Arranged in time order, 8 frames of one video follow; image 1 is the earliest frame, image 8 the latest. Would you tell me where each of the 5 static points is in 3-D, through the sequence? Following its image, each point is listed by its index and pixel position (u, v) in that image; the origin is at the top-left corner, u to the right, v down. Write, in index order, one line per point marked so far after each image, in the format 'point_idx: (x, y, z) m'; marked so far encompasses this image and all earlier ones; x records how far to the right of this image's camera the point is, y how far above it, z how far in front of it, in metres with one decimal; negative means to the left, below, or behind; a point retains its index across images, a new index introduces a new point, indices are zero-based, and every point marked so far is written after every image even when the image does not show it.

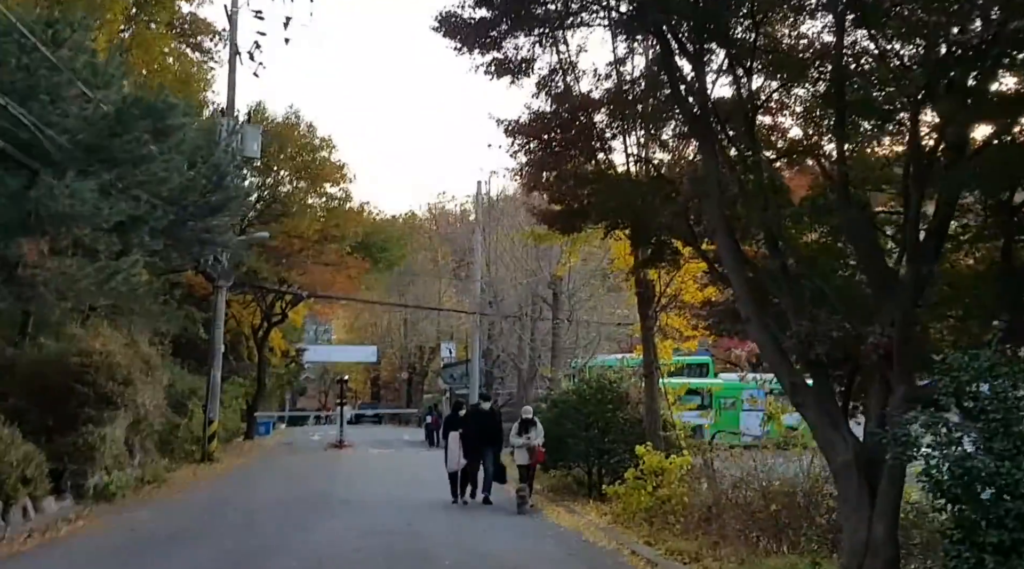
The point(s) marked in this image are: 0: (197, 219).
0: (-5.1, +1.0, +18.3) m
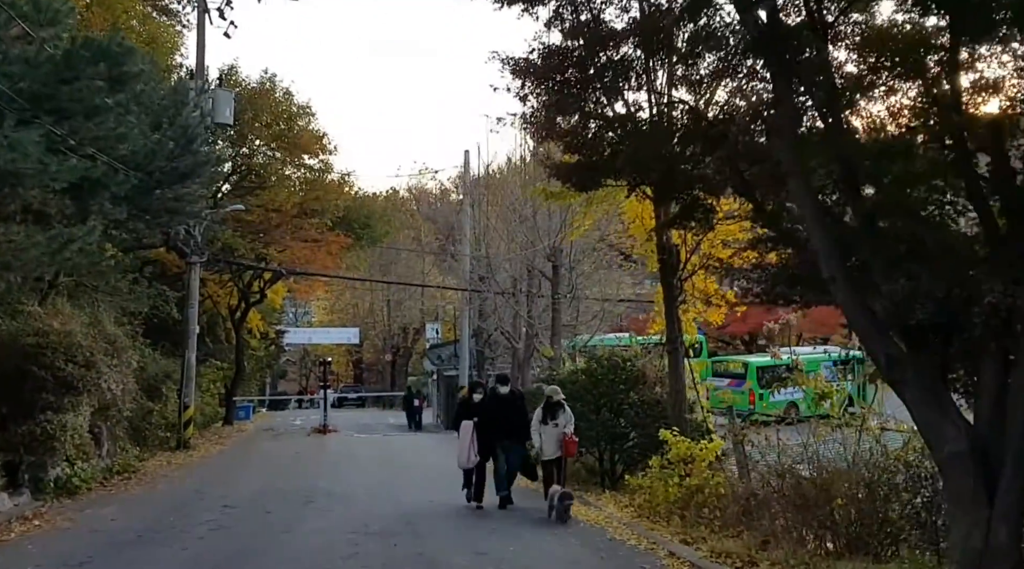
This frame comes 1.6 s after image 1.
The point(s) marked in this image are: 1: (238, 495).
0: (-5.1, +1.4, +16.5) m
1: (-3.7, -2.9, +15.9) m
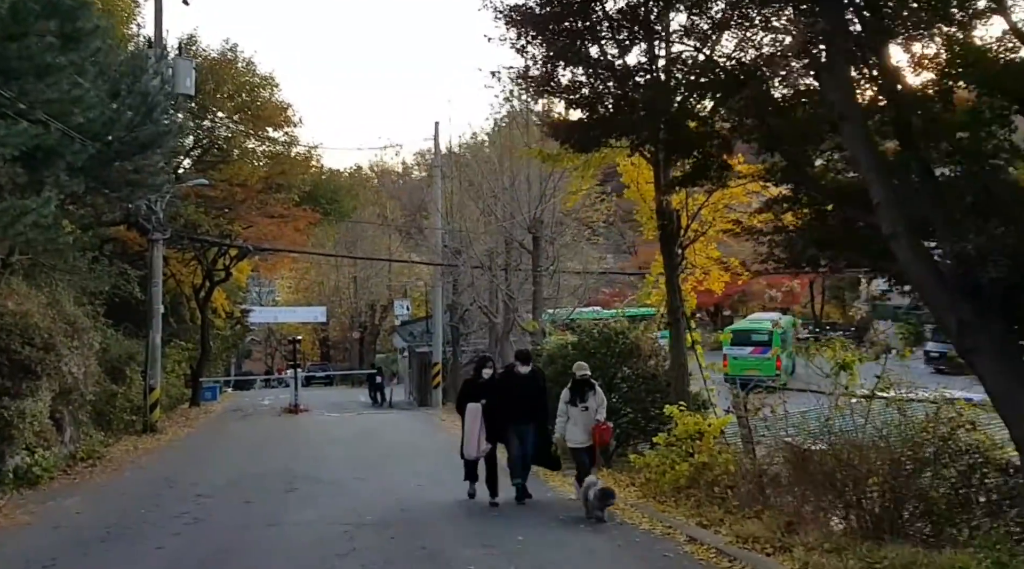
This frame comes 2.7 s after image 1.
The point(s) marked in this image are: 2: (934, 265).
0: (-5.3, +1.7, +15.4) m
1: (-3.9, -2.6, +14.9) m
2: (+2.6, +0.1, +7.1) m
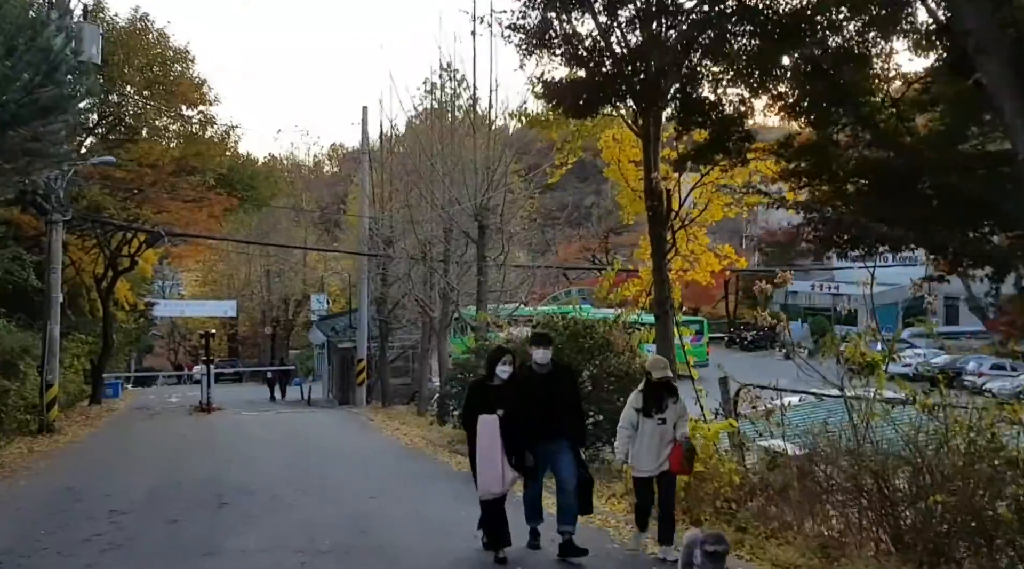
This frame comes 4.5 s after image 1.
0: (-5.7, +2.0, +13.3) m
1: (-4.3, -2.4, +12.9) m
2: (+2.8, +0.2, +5.6) m
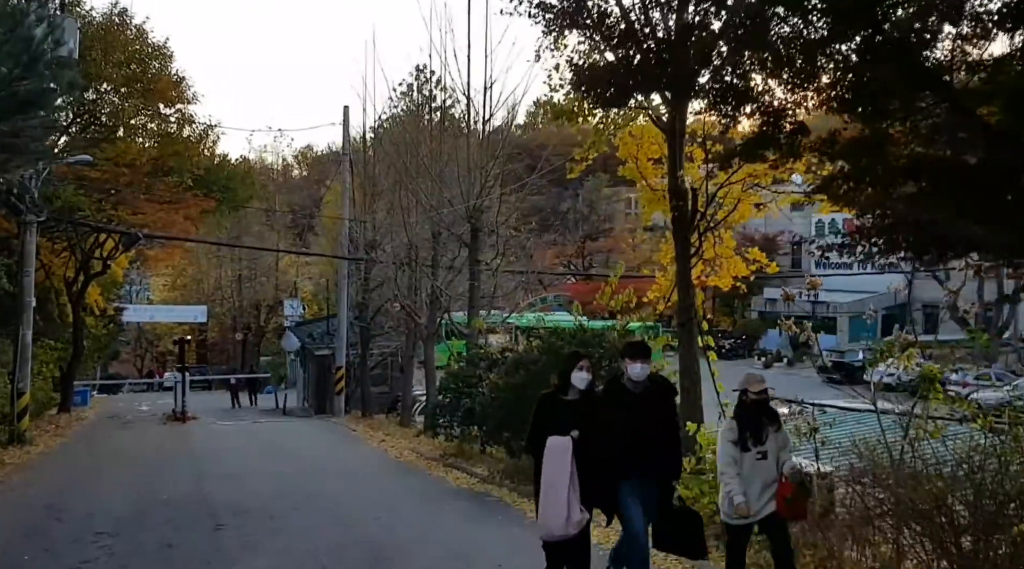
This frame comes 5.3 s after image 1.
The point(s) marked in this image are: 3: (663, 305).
0: (-5.6, +1.9, +12.5) m
1: (-4.2, -2.5, +12.2) m
2: (+3.2, +0.2, +5.1) m
3: (+1.8, -0.2, +13.3) m
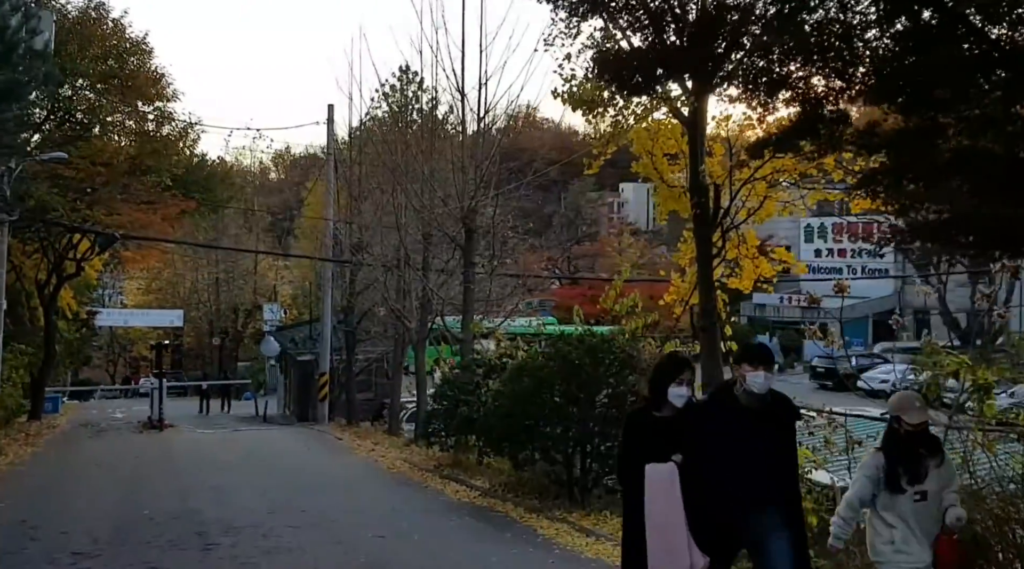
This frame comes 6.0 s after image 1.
0: (-5.5, +1.9, +11.6) m
1: (-4.1, -2.5, +11.3) m
2: (+3.4, +0.2, +4.4) m
3: (+1.9, -0.3, +12.6) m
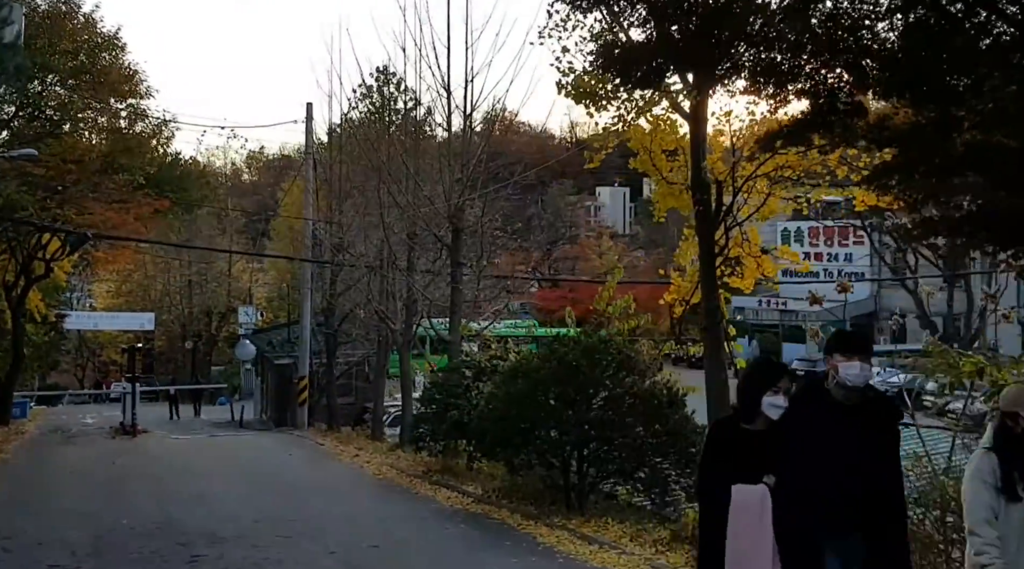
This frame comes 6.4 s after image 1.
0: (-5.5, +1.9, +11.0) m
1: (-4.1, -2.4, +10.7) m
2: (+3.6, +0.2, +4.0) m
3: (+1.8, -0.2, +12.2) m
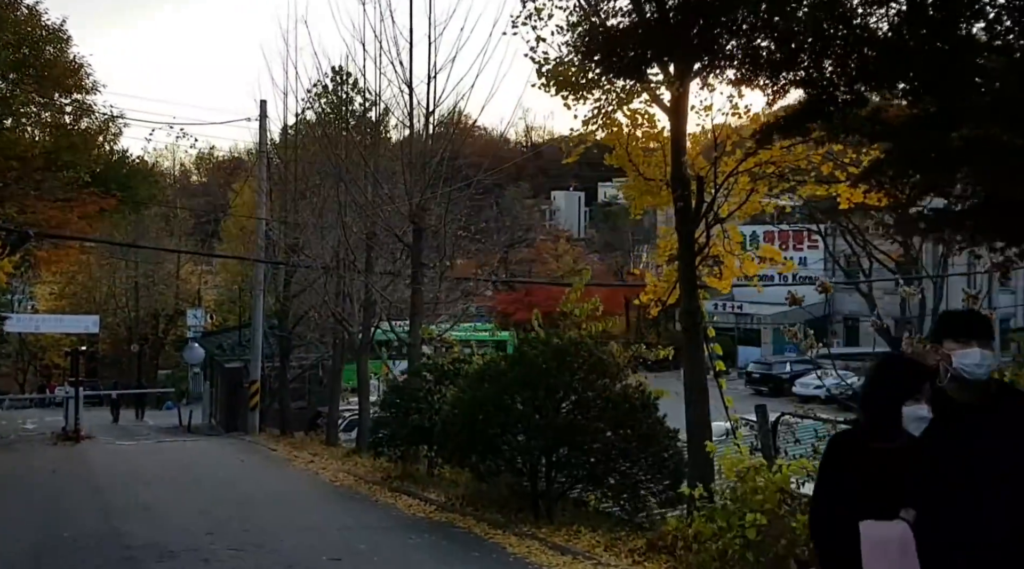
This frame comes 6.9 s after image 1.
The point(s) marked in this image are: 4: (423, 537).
0: (-5.8, +2.0, +10.3) m
1: (-4.4, -2.4, +10.0) m
2: (+3.6, +0.3, +3.7) m
3: (+1.5, -0.2, +11.7) m
4: (-0.9, -2.5, +11.3) m
